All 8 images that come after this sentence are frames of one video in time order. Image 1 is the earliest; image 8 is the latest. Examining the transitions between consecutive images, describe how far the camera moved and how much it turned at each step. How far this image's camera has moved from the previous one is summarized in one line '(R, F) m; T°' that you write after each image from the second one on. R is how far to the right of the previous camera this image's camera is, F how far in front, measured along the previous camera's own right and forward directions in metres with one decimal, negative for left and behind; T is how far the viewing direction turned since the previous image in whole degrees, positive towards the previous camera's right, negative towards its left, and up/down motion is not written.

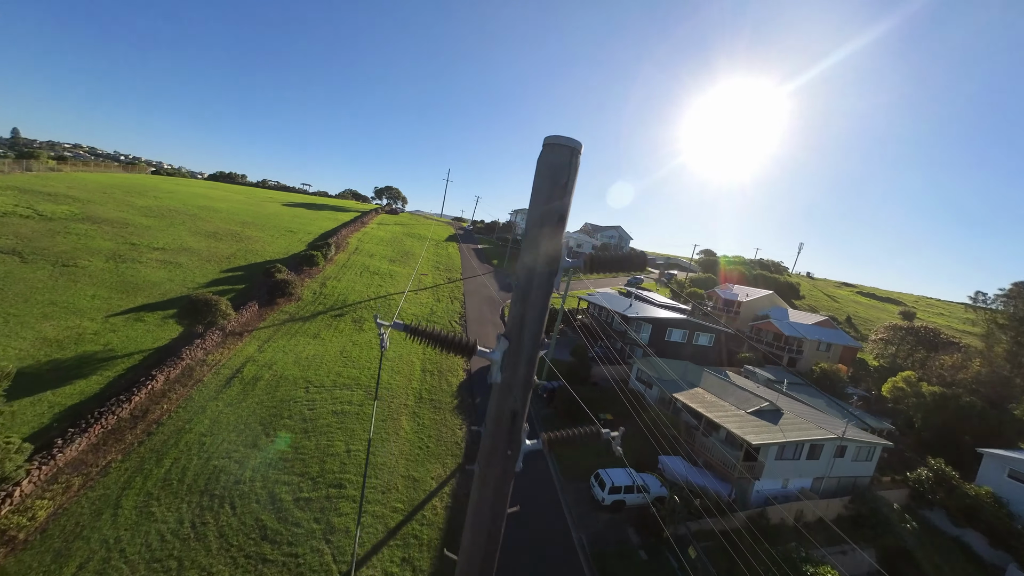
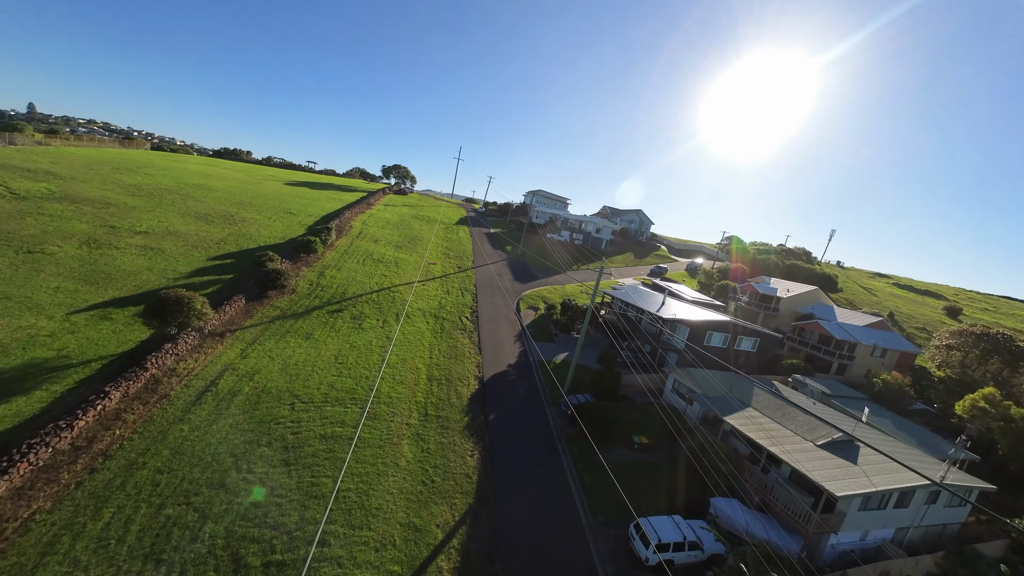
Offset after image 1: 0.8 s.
(-0.6, +3.3) m; -2°
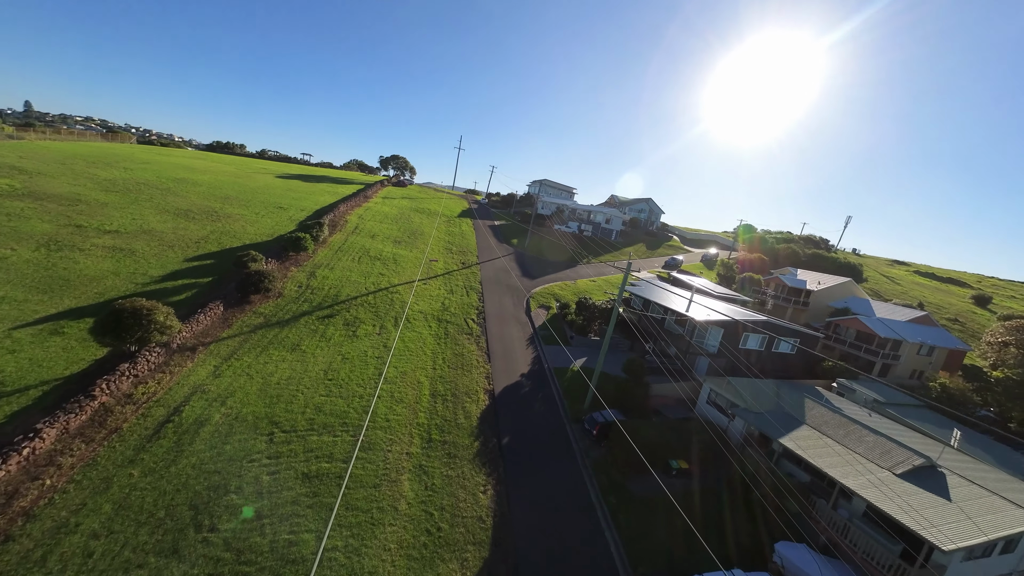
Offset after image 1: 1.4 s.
(-0.6, +2.7) m; 0°
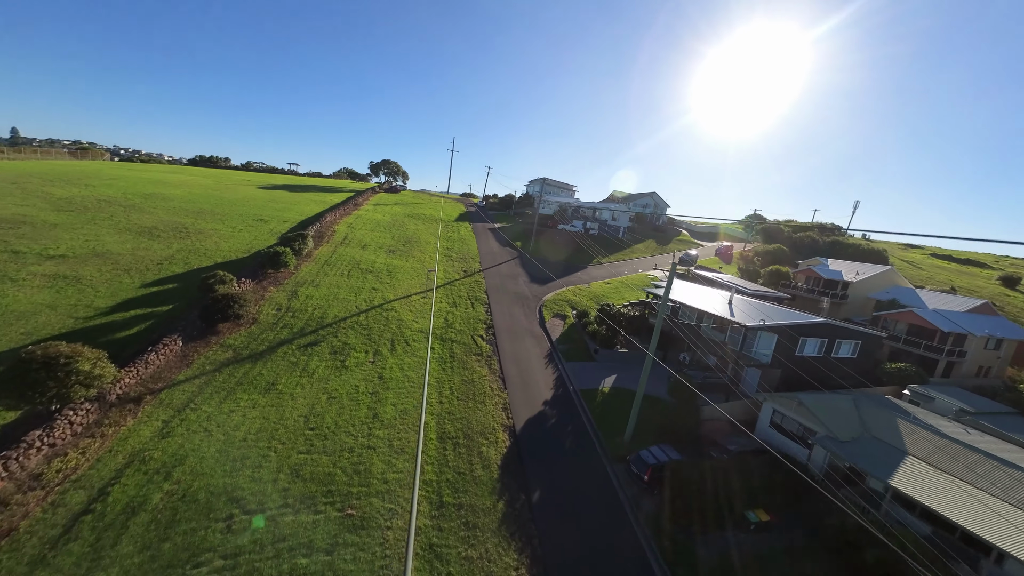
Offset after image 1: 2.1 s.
(-0.8, +3.3) m; 0°
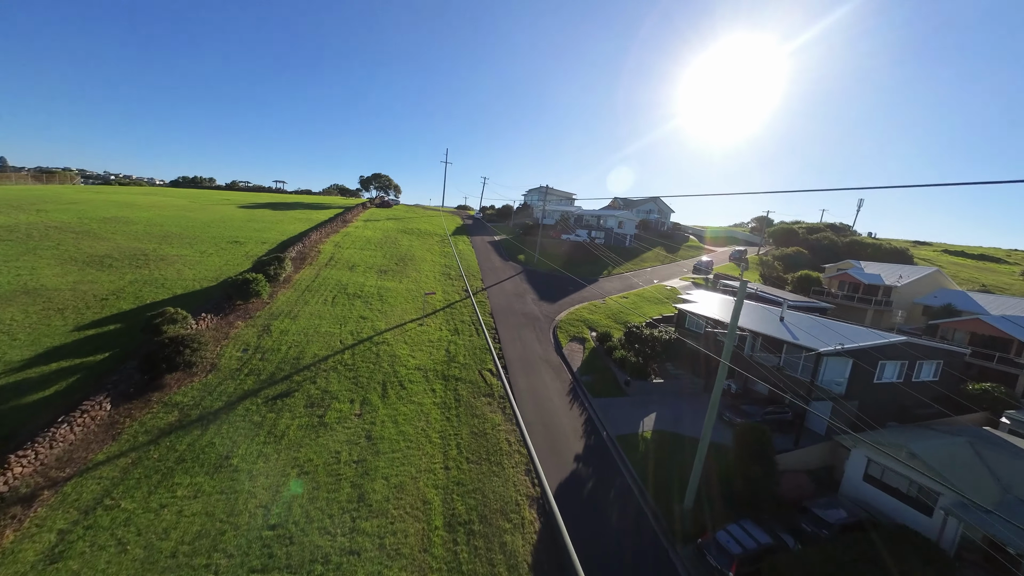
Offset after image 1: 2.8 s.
(-0.8, +3.4) m; +1°
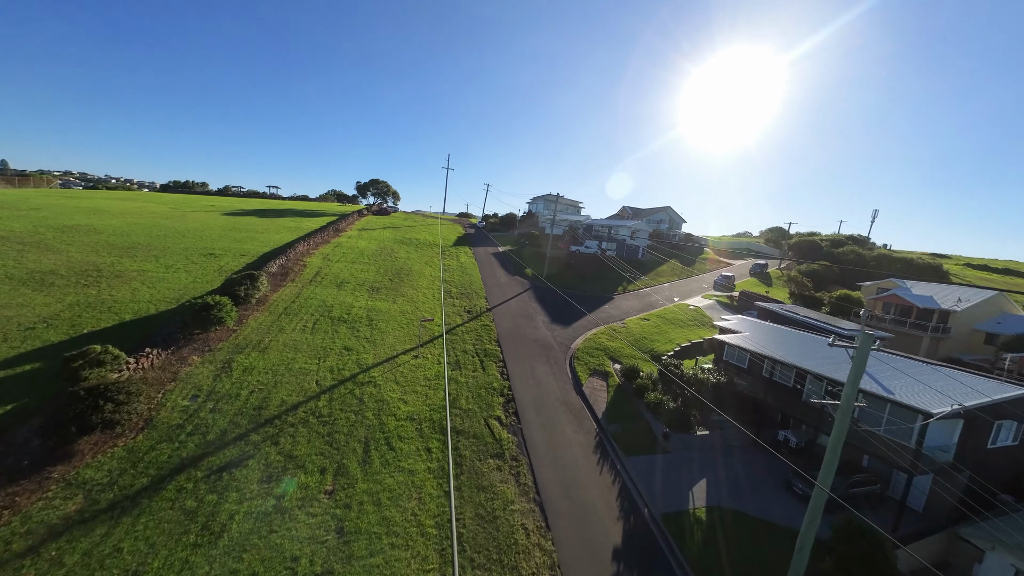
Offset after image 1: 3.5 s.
(-0.6, +3.3) m; 0°
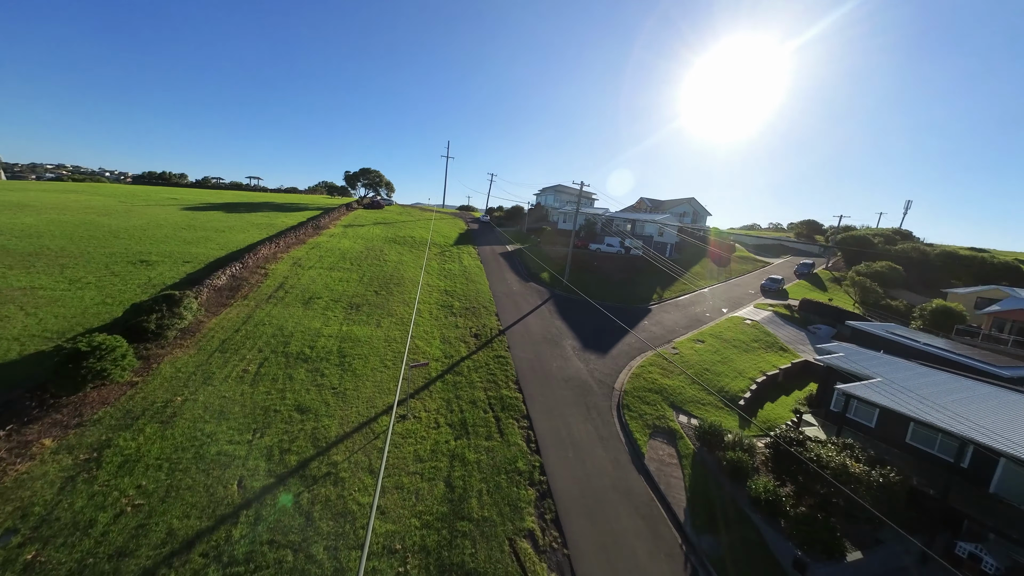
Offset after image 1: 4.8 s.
(-1.1, +5.9) m; 0°
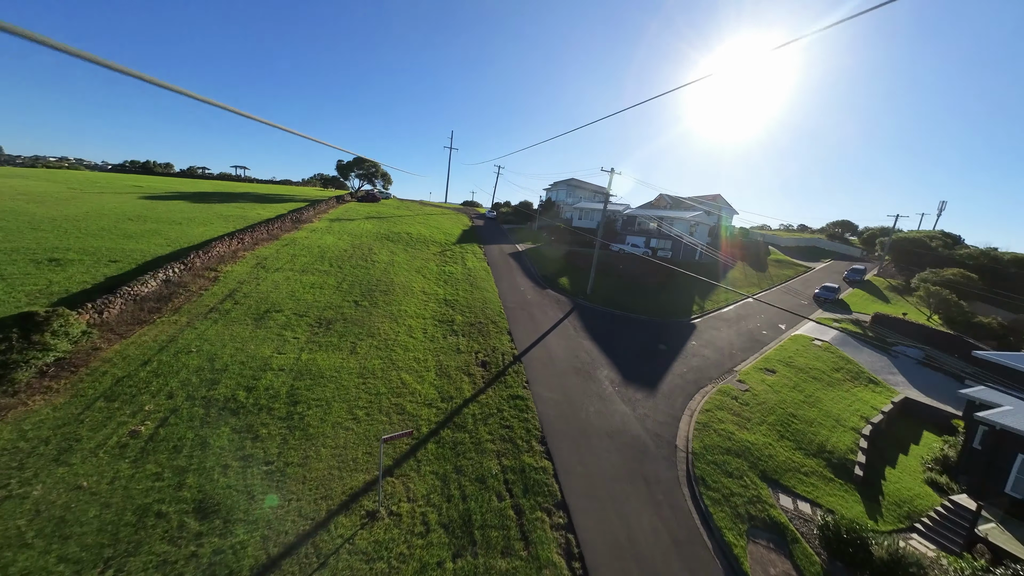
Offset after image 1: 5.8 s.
(-0.8, +4.8) m; 0°
